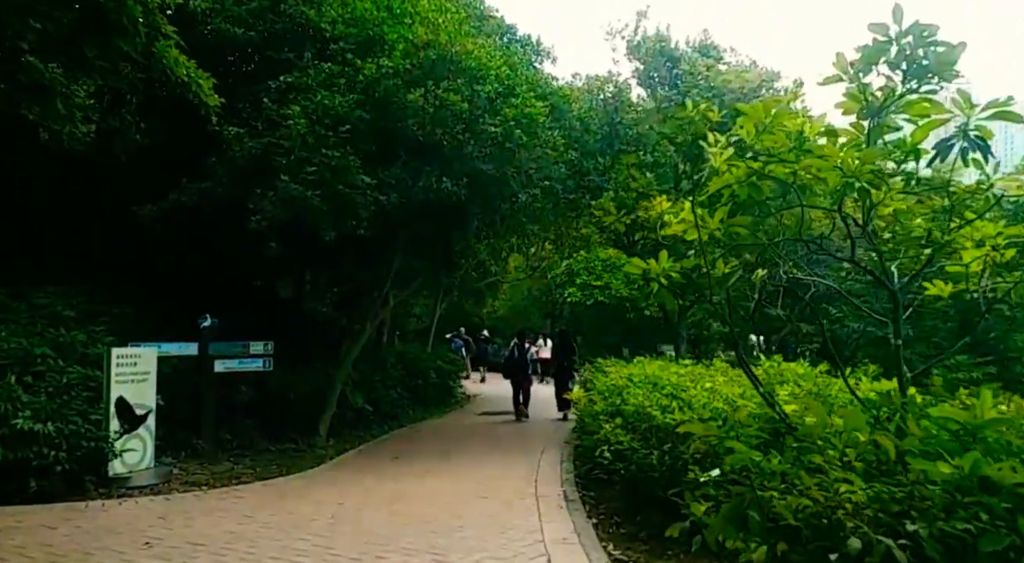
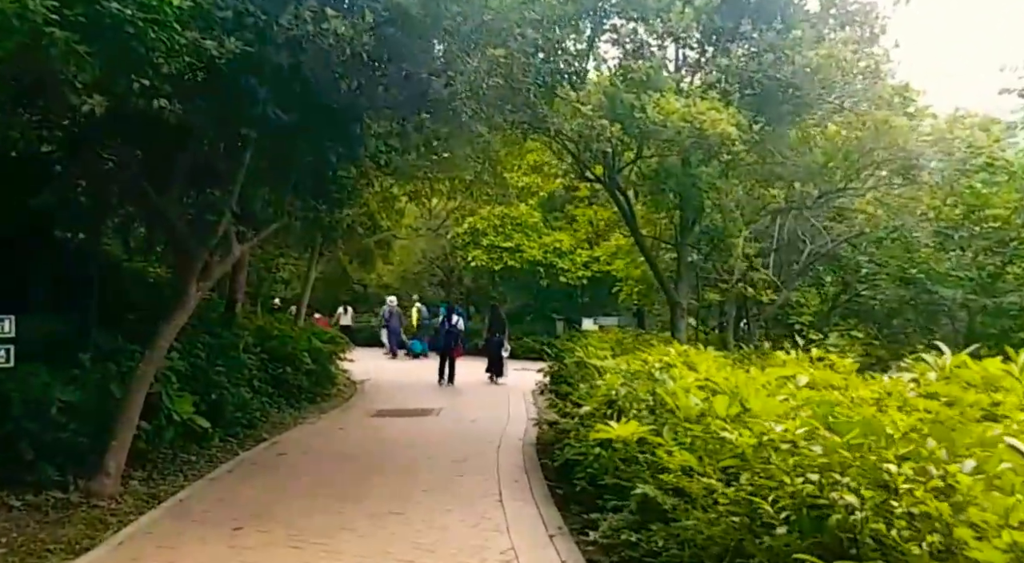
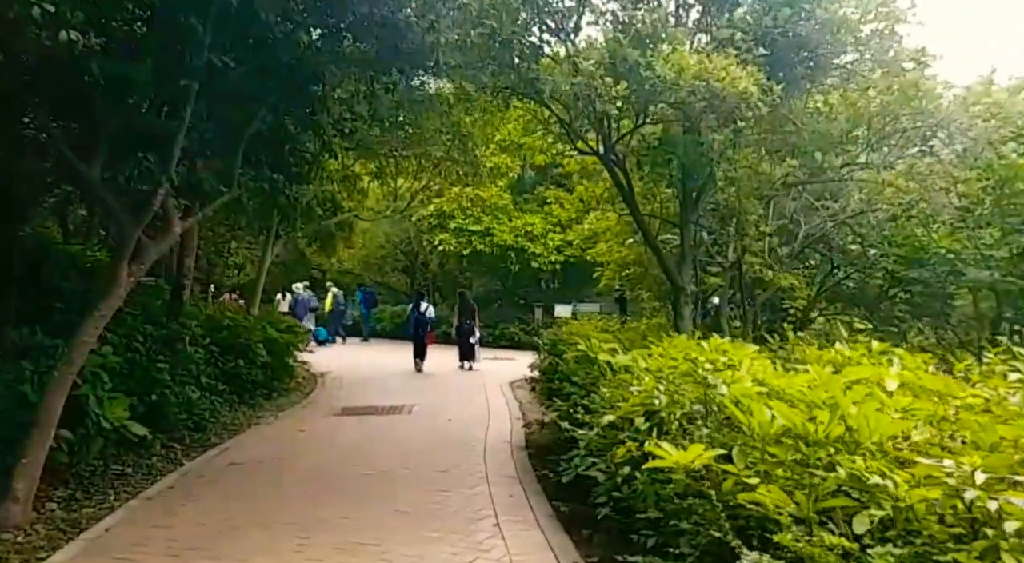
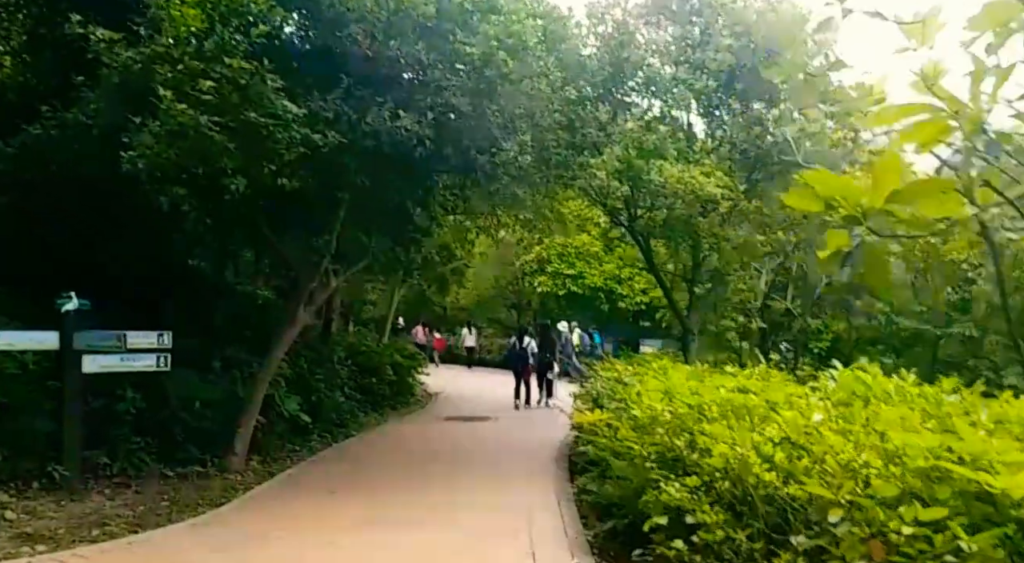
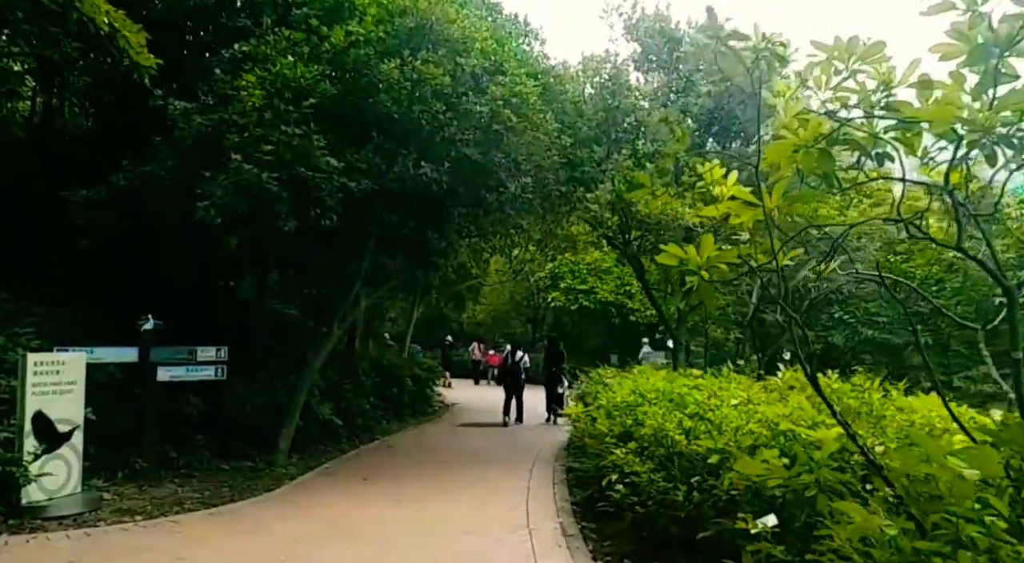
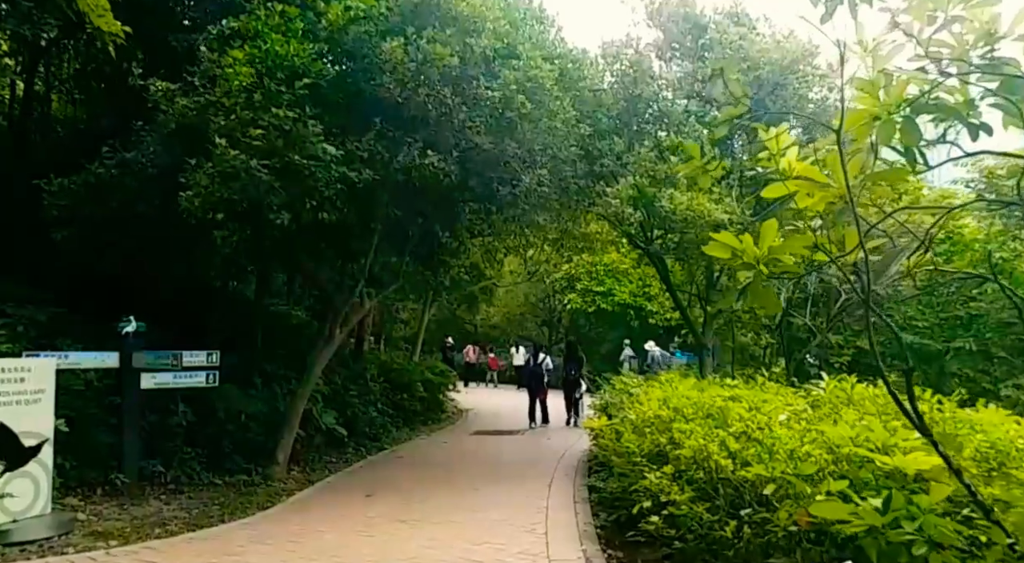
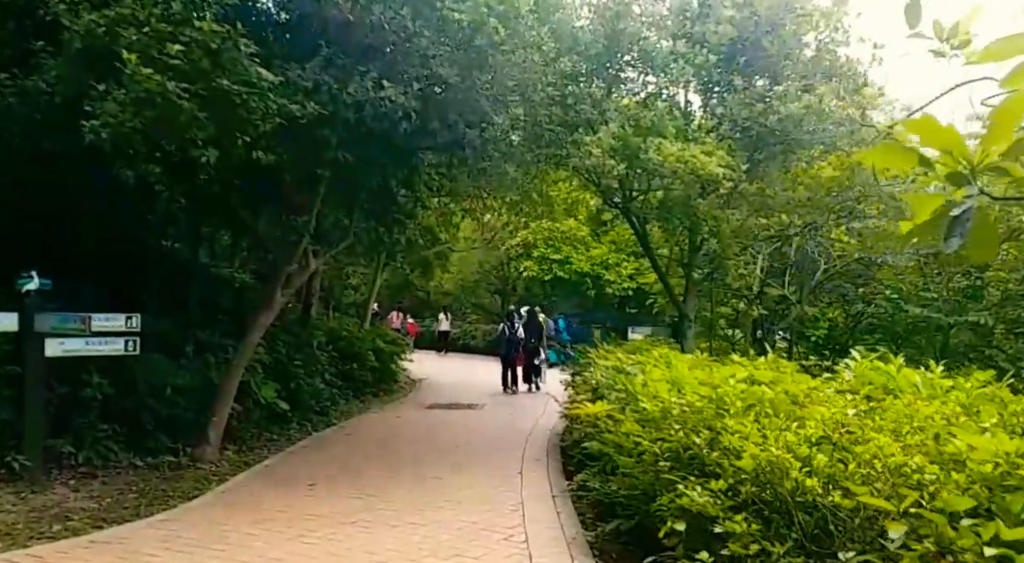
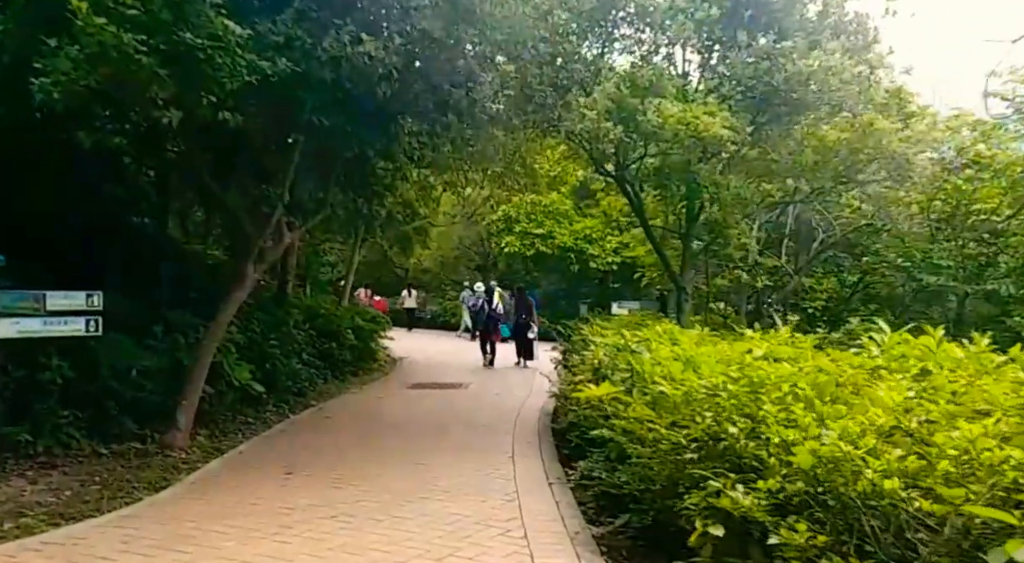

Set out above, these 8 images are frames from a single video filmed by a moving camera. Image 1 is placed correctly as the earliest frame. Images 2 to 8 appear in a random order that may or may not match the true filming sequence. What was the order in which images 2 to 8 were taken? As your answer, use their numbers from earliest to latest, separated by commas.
5, 6, 4, 7, 8, 2, 3
